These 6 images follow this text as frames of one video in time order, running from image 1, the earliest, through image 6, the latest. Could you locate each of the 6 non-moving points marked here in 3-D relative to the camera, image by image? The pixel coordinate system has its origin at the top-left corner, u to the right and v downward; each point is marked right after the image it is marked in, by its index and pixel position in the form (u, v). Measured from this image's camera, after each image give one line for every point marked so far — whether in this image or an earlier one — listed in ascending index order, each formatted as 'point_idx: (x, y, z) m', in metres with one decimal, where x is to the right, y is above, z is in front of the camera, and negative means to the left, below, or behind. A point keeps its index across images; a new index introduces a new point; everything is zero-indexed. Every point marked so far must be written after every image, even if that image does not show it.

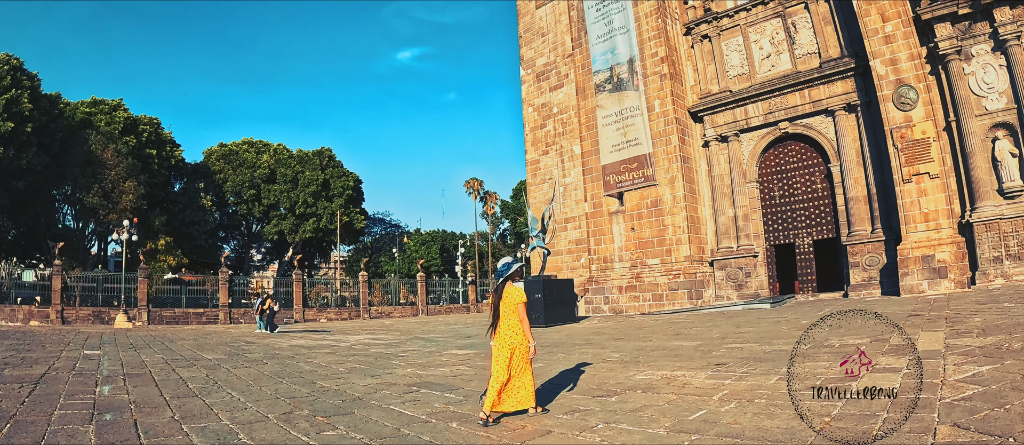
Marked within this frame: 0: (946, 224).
0: (+11.4, -0.1, +15.0) m
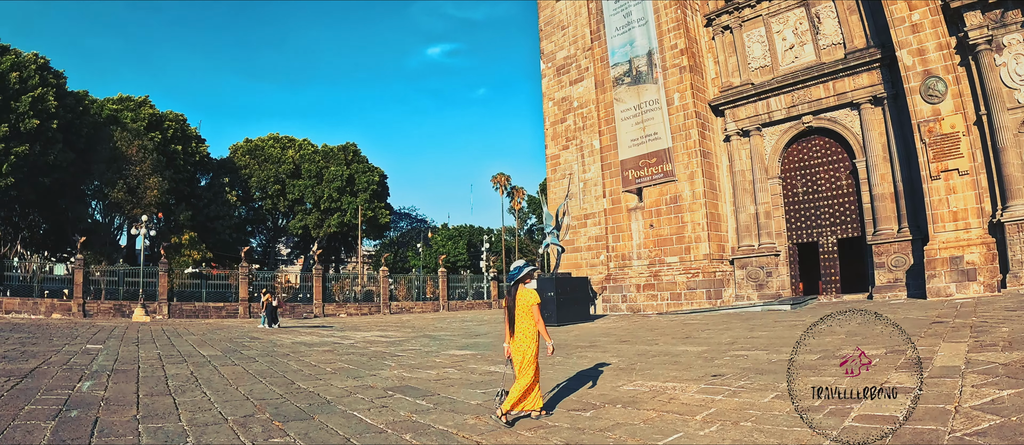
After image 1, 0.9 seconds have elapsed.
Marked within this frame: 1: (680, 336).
0: (+11.6, -0.1, +14.1) m
1: (+3.6, -2.4, +11.7) m
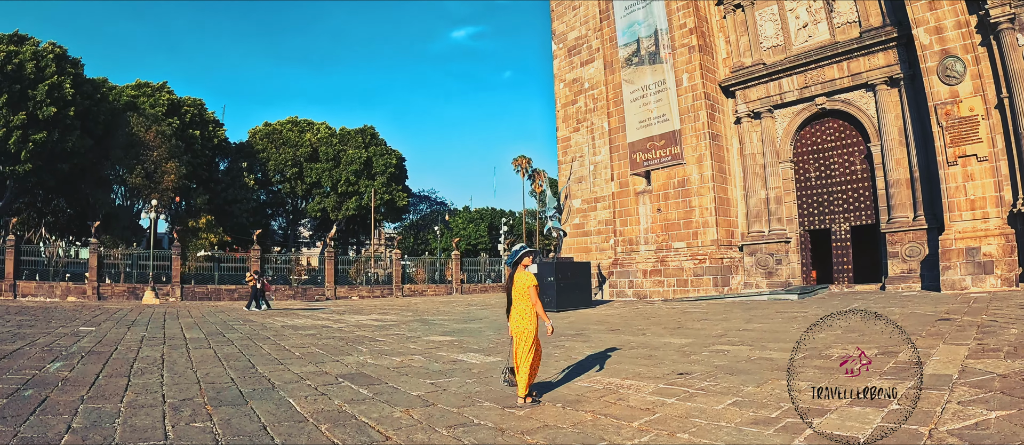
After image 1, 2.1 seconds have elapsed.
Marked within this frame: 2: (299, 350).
0: (+11.4, +0.2, +13.3) m
1: (+3.3, -2.1, +11.4) m
2: (-3.6, -2.1, +9.1) m
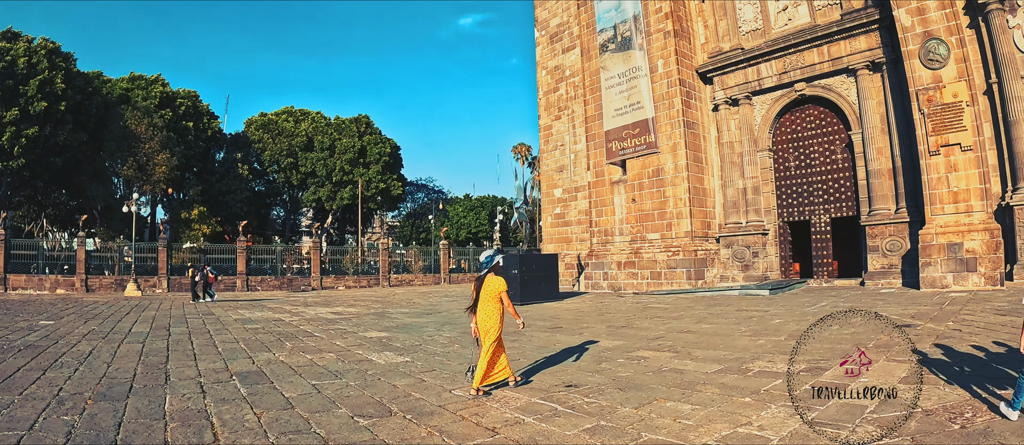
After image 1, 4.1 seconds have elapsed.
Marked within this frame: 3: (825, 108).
0: (+10.3, +0.4, +12.5) m
1: (+2.1, -2.0, +11.2) m
2: (-4.9, -2.1, +9.3) m
3: (+8.7, +3.2, +15.5) m
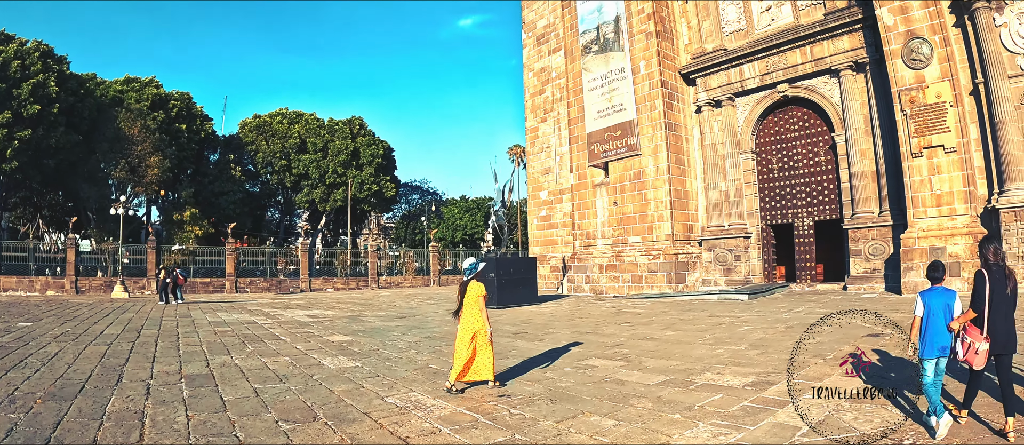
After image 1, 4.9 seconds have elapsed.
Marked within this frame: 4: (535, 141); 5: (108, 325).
0: (+9.7, +0.3, +12.2) m
1: (+1.4, -2.1, +11.1) m
2: (-5.6, -2.2, +9.3) m
3: (+8.1, +3.1, +15.3) m
4: (+0.9, +2.9, +19.7) m
5: (-8.7, -2.2, +12.2) m
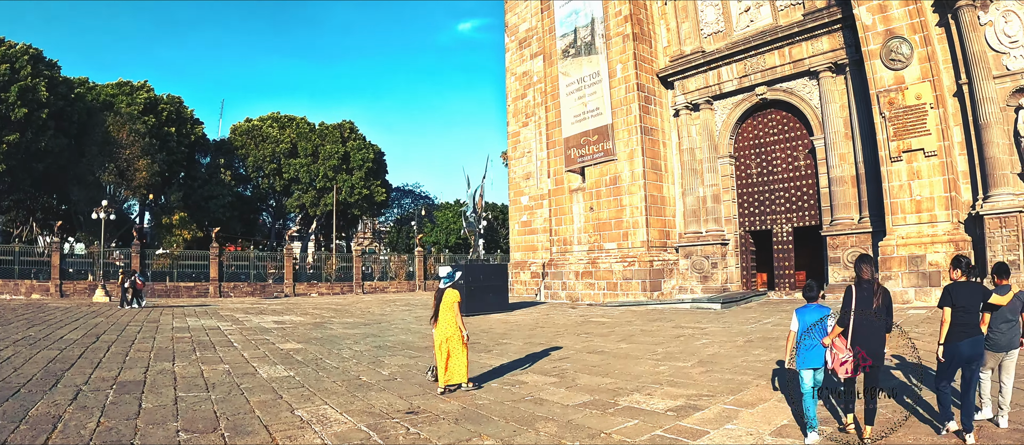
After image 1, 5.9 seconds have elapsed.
0: (+8.9, +0.1, +11.7) m
1: (+0.6, -2.2, +10.8) m
2: (-6.5, -2.3, +9.3) m
3: (+7.4, +2.9, +14.9) m
4: (+0.3, +2.7, +19.5) m
5: (-9.5, -2.3, +12.2) m
